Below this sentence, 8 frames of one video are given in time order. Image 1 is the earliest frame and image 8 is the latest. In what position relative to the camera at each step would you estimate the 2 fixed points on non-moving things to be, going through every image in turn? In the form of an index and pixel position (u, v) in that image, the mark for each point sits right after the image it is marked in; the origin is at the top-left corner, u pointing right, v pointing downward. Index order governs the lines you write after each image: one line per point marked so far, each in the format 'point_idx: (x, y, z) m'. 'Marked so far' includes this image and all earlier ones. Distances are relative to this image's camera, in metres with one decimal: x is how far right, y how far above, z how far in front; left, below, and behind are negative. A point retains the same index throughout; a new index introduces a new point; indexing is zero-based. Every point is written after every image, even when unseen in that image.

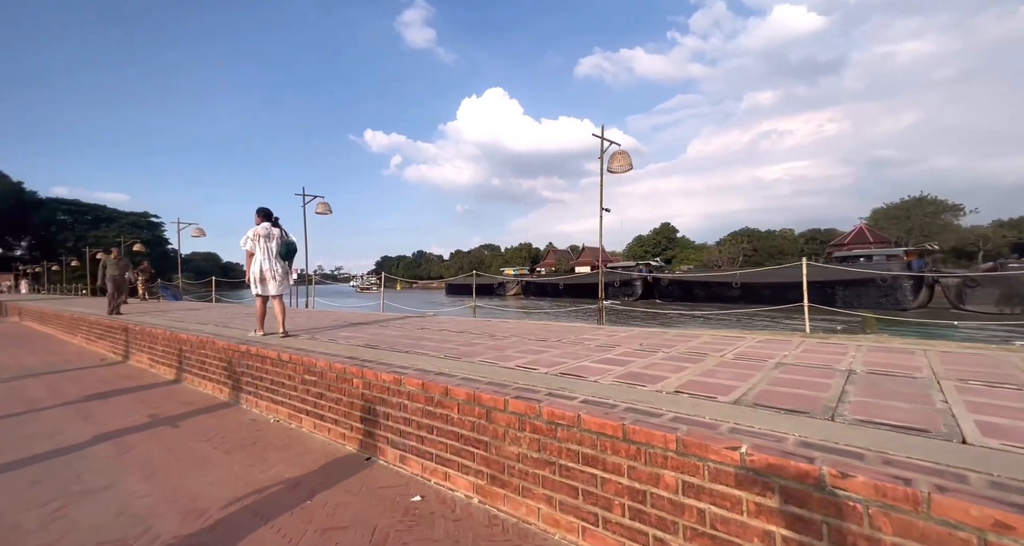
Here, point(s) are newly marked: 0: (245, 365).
0: (-1.7, -0.6, +2.8) m
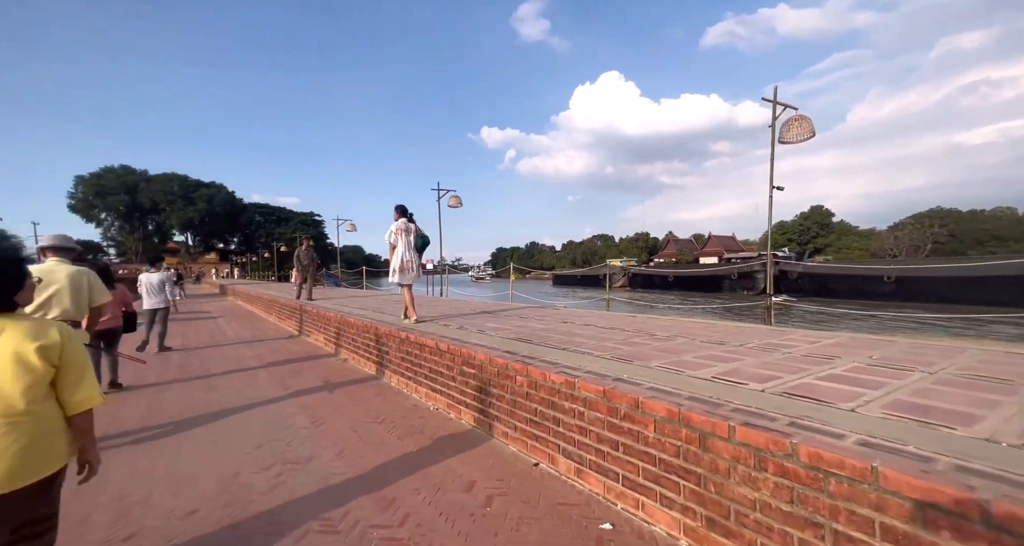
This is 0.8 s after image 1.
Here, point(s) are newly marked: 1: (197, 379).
0: (-0.7, -0.5, +3.0) m
1: (-3.1, -1.0, +4.3) m
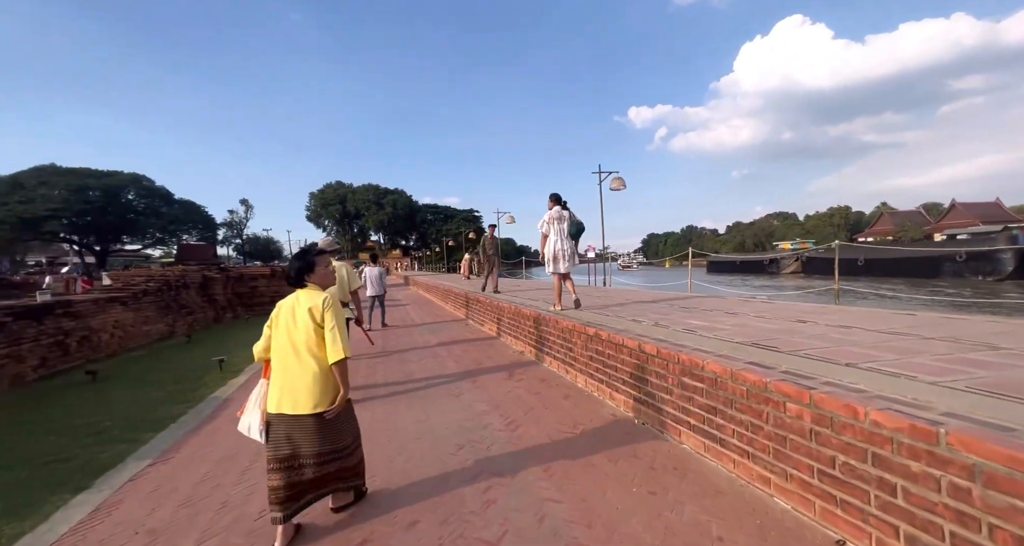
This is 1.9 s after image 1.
0: (+0.5, -0.5, +2.7) m
1: (-1.2, -0.9, +4.7) m
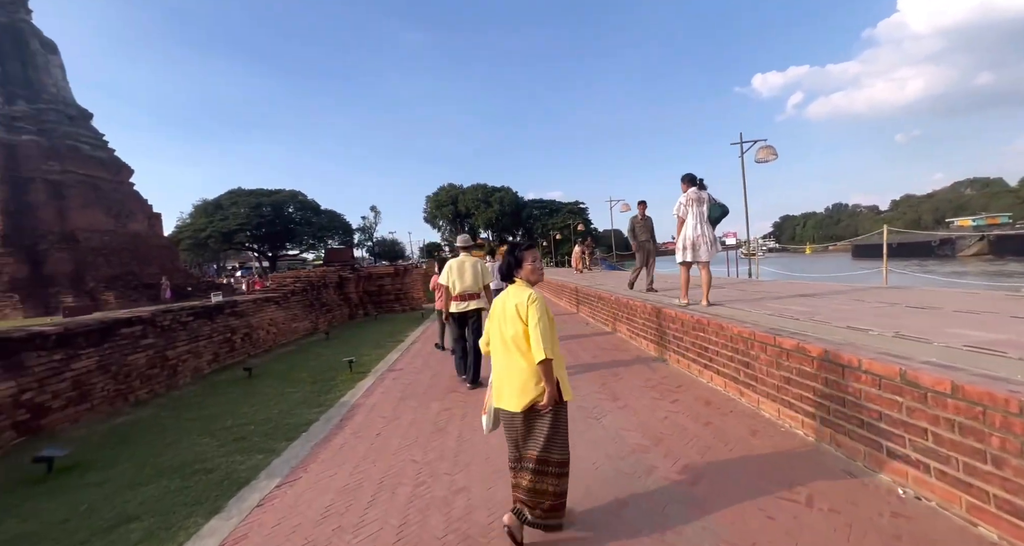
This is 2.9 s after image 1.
0: (+1.2, -0.4, +2.0) m
1: (+0.1, -0.9, +4.3) m
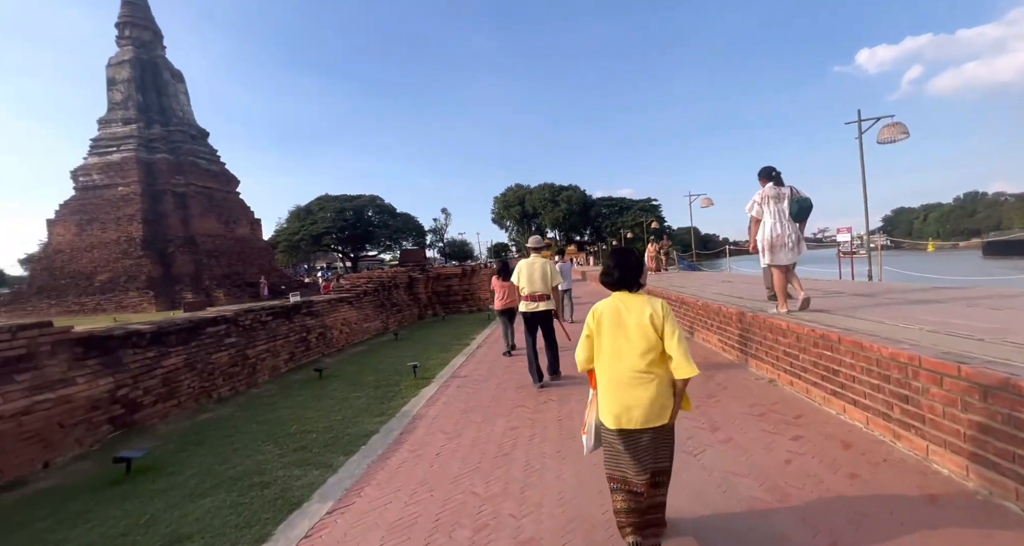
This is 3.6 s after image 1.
0: (+1.5, -0.4, +1.4) m
1: (+0.7, -0.9, +3.9) m
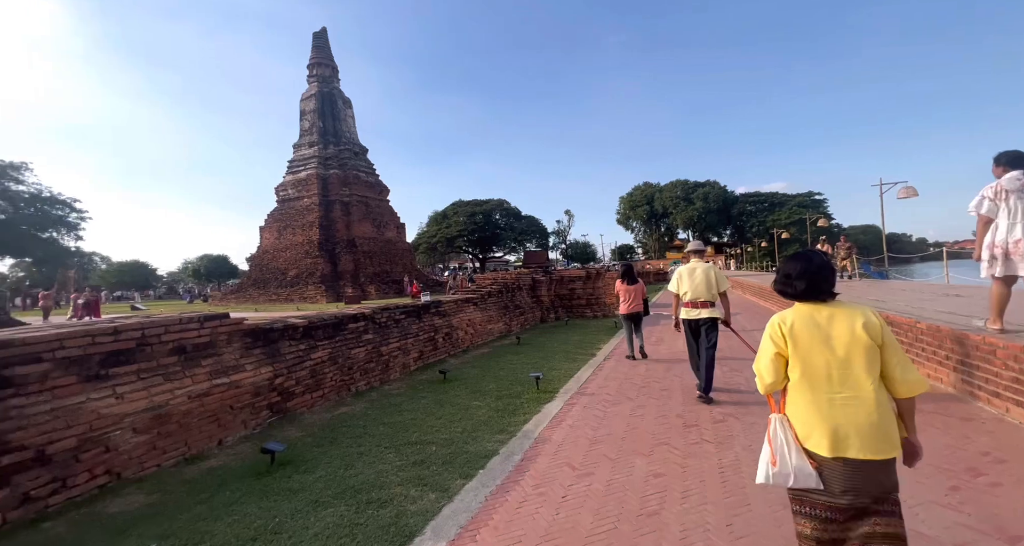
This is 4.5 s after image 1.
0: (+1.8, -0.5, +0.5) m
1: (+1.7, -1.0, +3.2) m
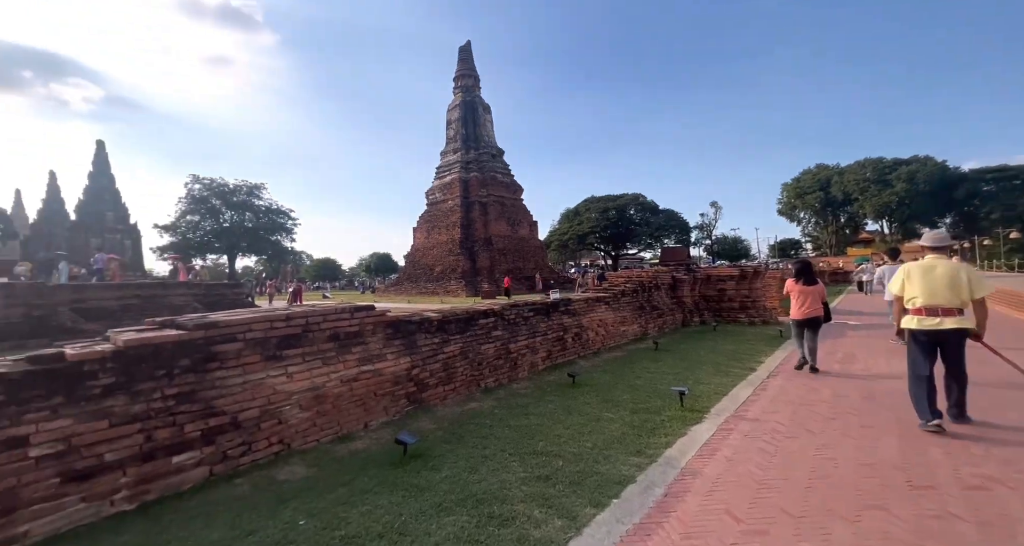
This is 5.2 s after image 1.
0: (+1.8, -0.5, -0.4) m
1: (+2.5, -1.0, +2.2) m
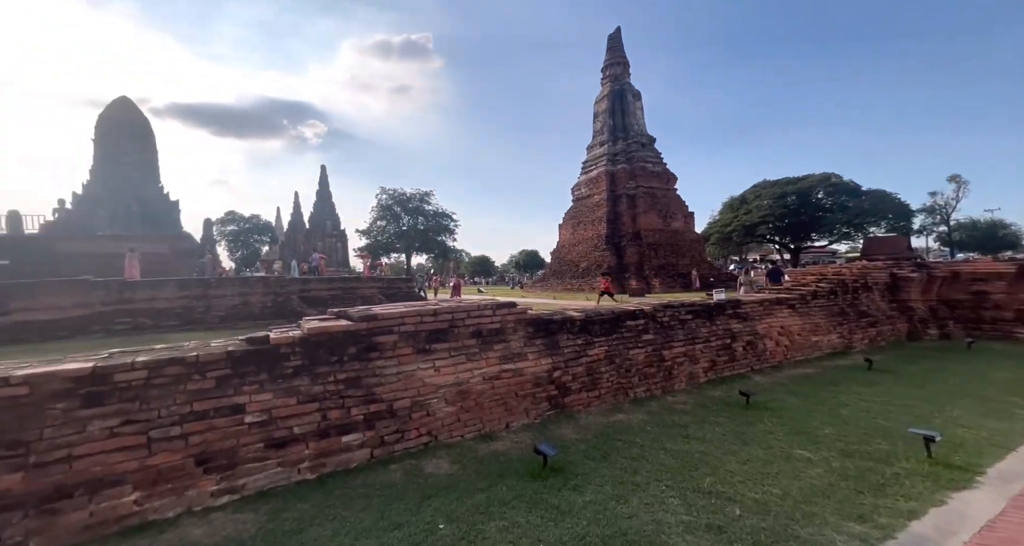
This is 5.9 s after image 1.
0: (+1.5, -0.5, -1.3) m
1: (+3.0, -1.0, +0.9) m
